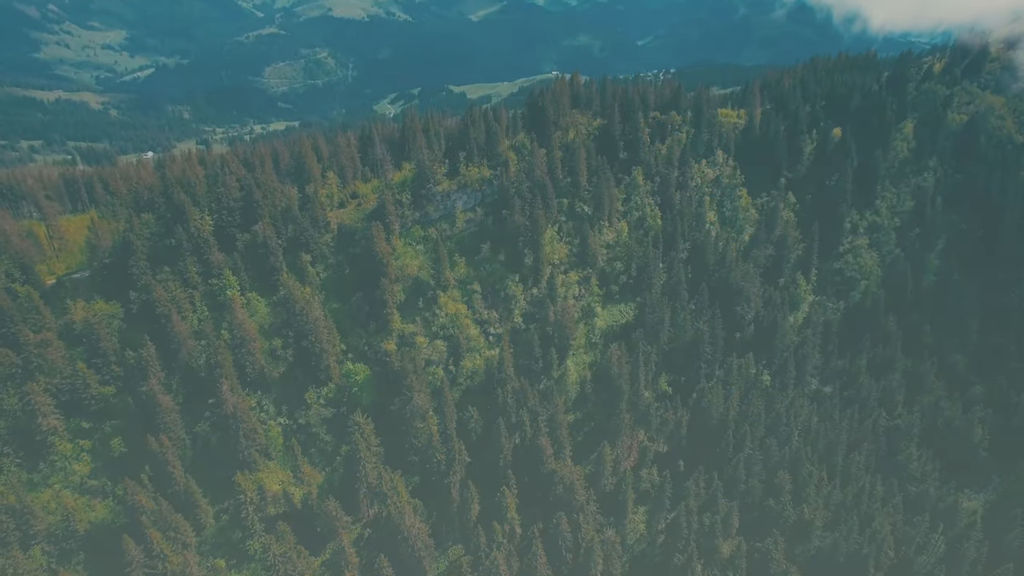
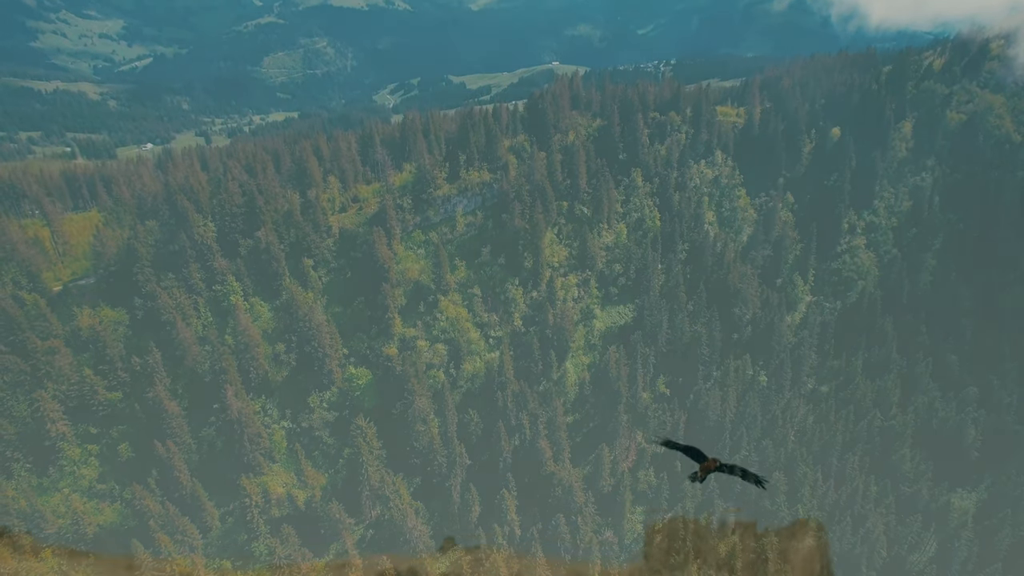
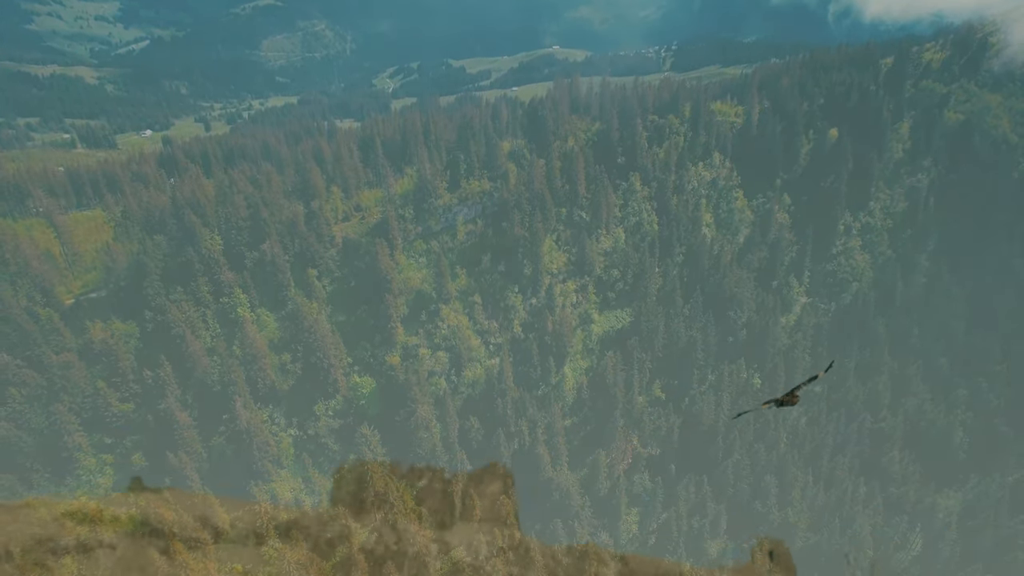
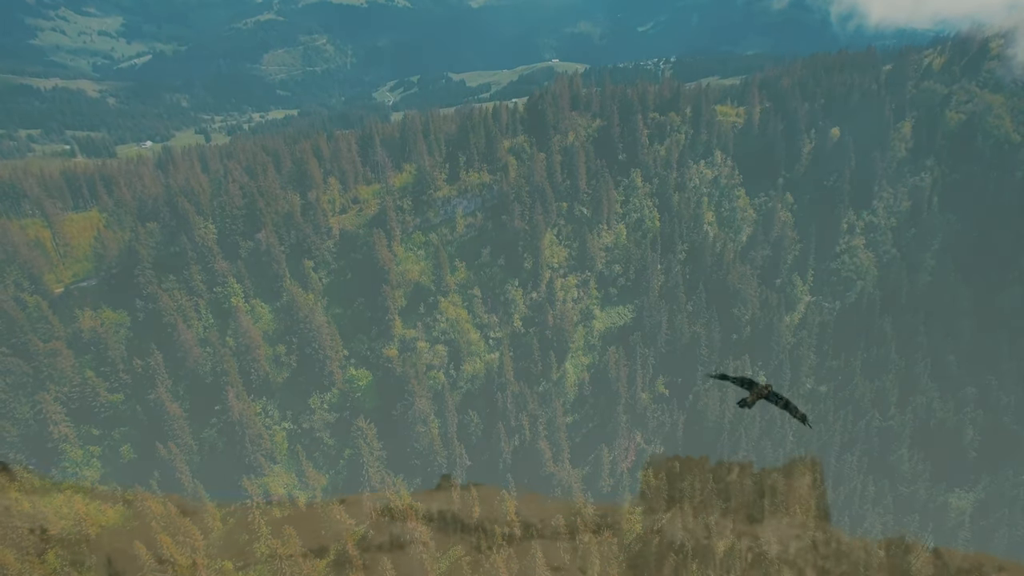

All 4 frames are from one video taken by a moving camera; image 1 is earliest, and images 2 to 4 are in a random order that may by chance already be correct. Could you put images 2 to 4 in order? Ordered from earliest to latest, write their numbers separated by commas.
2, 4, 3
